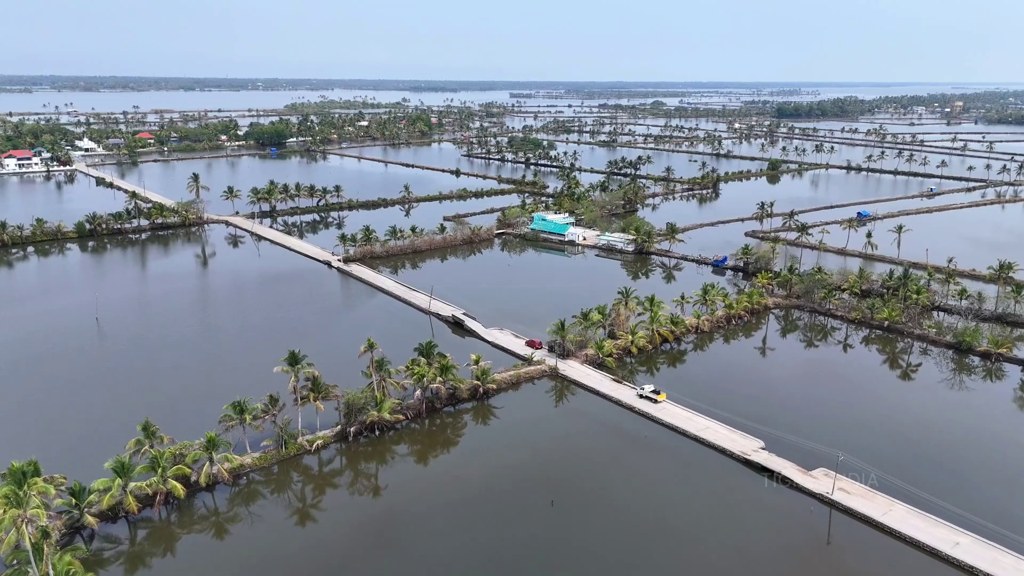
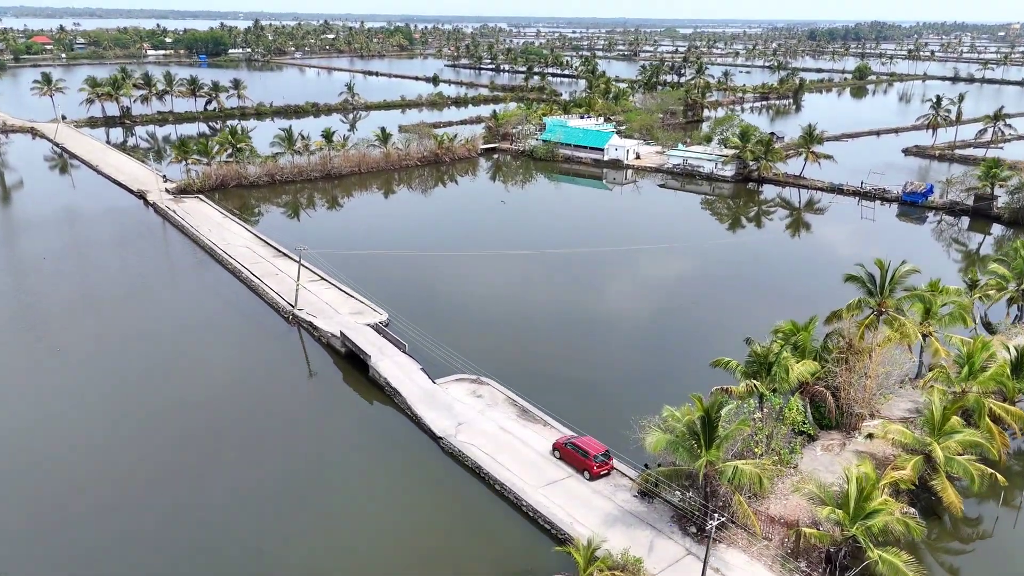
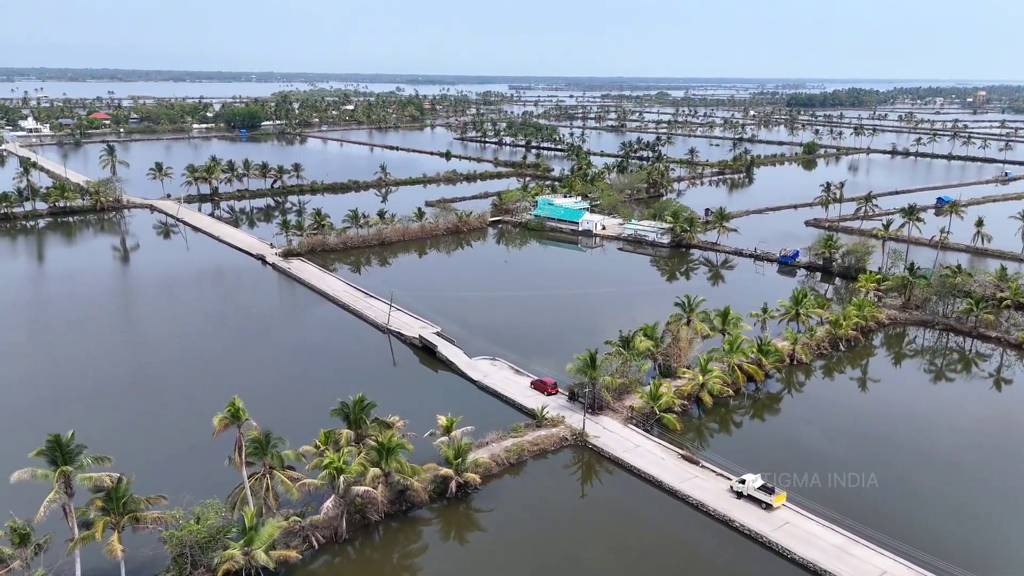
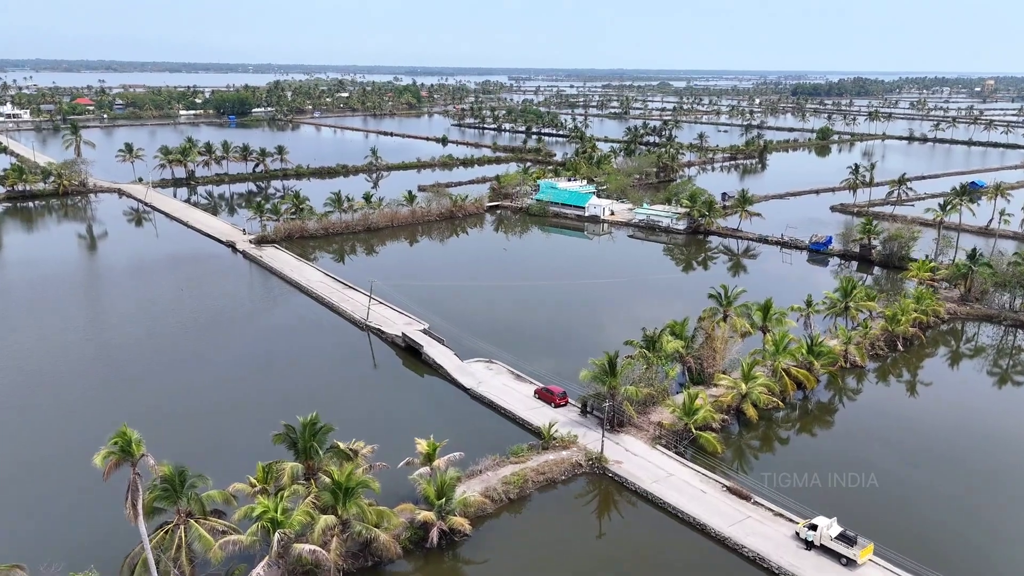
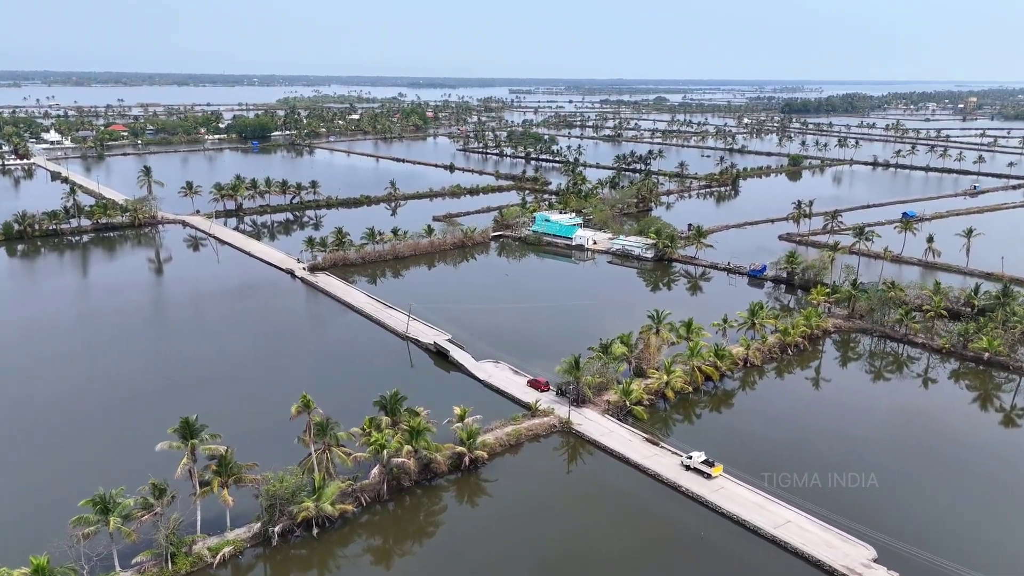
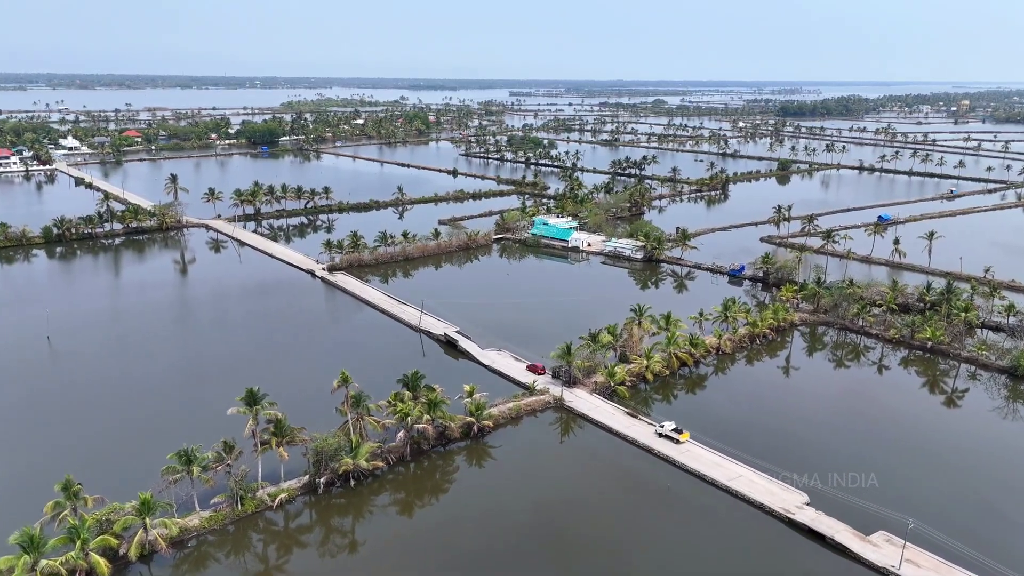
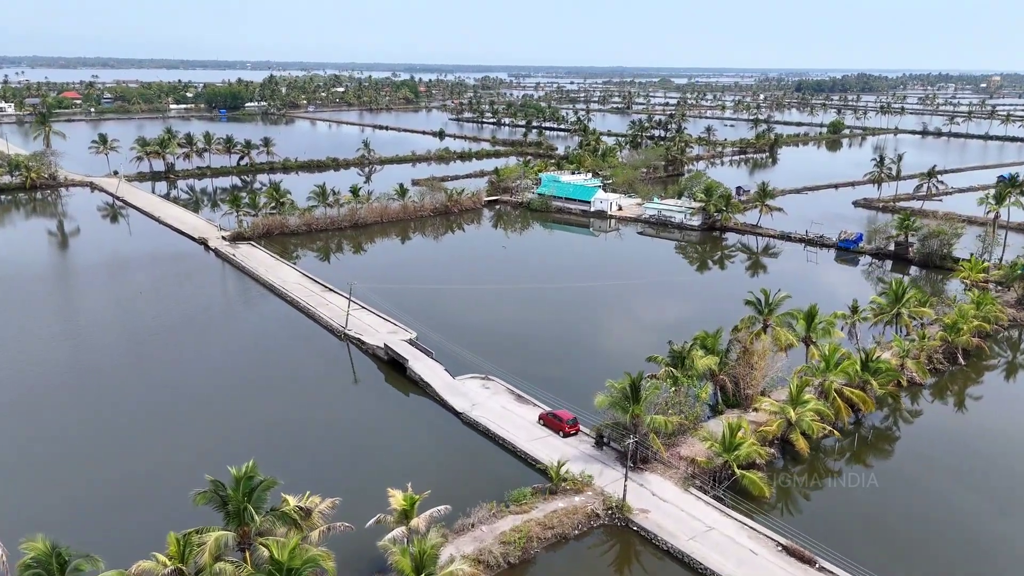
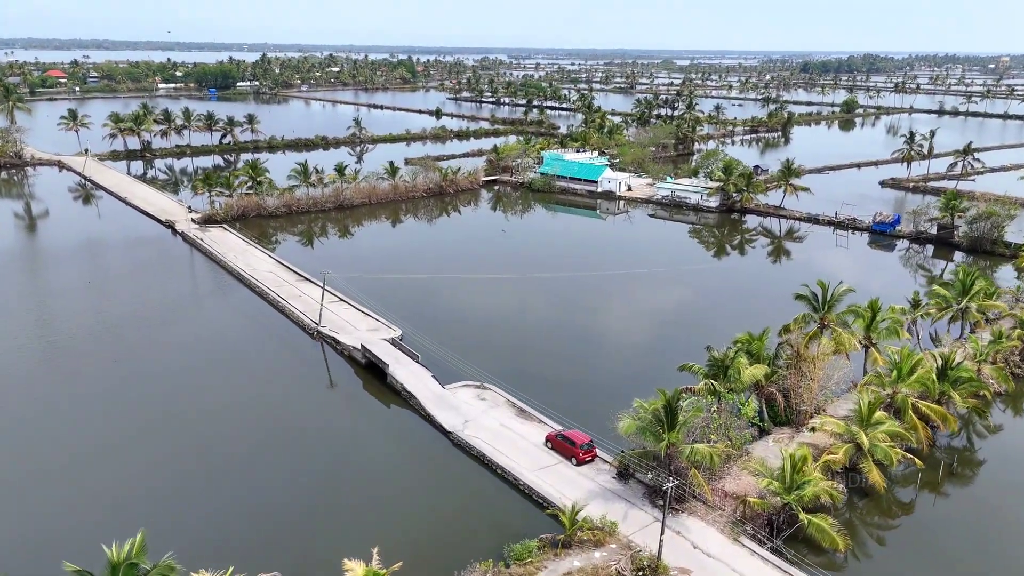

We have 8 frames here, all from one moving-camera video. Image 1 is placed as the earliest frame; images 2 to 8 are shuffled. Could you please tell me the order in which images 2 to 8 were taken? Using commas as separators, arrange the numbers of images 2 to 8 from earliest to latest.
6, 5, 3, 4, 7, 8, 2
